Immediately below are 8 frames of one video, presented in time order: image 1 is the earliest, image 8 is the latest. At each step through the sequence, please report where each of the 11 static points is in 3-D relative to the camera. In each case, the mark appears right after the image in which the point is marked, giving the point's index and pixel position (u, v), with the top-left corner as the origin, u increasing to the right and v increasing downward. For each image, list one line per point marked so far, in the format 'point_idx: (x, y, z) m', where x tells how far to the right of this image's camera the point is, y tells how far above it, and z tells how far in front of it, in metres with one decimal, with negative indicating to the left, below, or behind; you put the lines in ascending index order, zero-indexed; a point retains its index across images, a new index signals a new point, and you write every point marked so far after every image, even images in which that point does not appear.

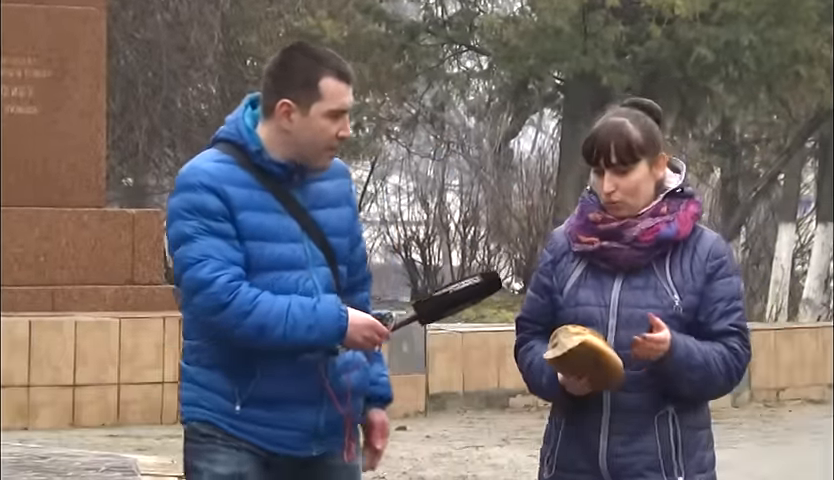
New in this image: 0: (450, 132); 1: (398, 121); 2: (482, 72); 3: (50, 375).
0: (+0.1, +0.2, +5.6) m
1: (0.0, +0.3, +5.8) m
2: (+0.1, +0.4, +5.6) m
3: (-0.8, -0.3, +5.4) m
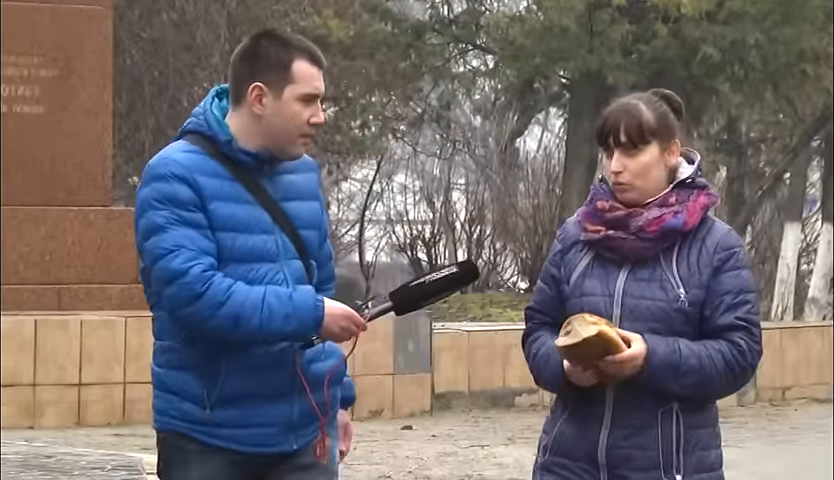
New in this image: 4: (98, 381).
0: (+0.1, +0.2, +5.6) m
1: (0.0, +0.3, +5.8) m
2: (+0.2, +0.4, +5.6) m
3: (-0.7, -0.3, +5.4) m
4: (-0.7, -0.3, +5.5) m
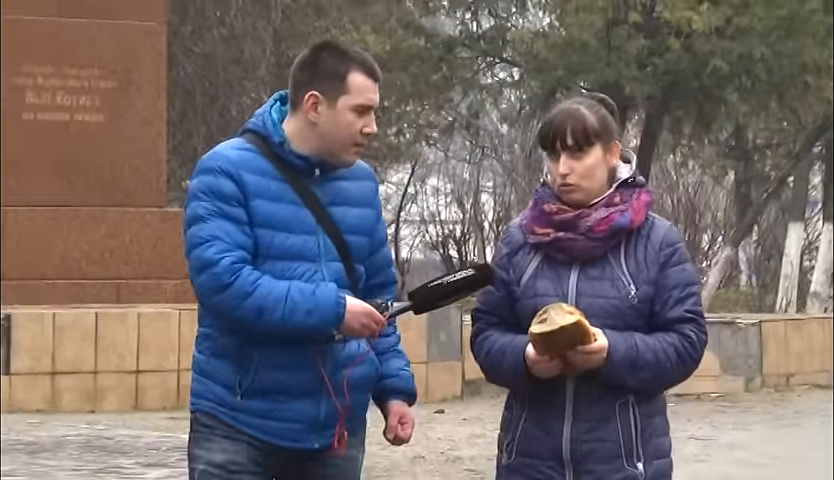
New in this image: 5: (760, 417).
0: (+0.2, +0.2, +6.0) m
1: (0.0, +0.3, +6.2) m
2: (+0.2, +0.4, +6.0) m
3: (-0.7, -0.3, +5.8) m
4: (-0.6, -0.3, +6.0) m
5: (+0.7, -0.4, +5.6) m
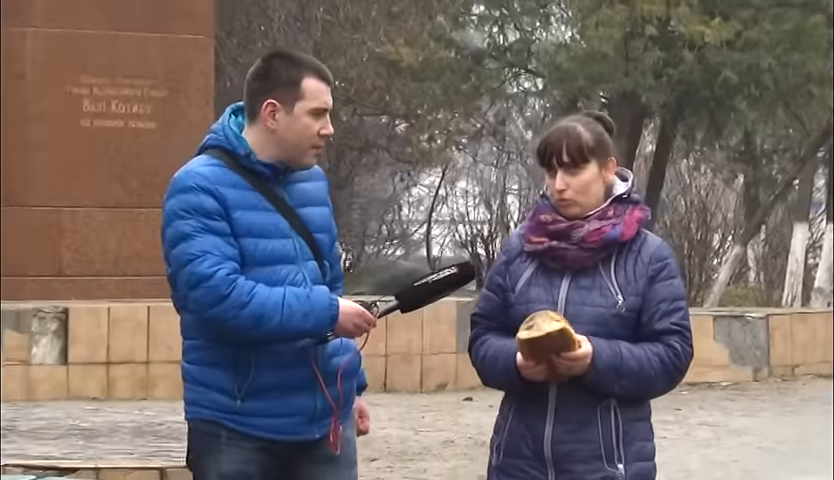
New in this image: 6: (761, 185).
0: (+0.2, +0.2, +6.4) m
1: (+0.1, +0.3, +6.7) m
2: (+0.3, +0.4, +6.5) m
3: (-0.6, -0.3, +6.3) m
4: (-0.5, -0.3, +6.4) m
5: (+0.8, -0.4, +6.0) m
6: (+0.7, +0.1, +5.6) m
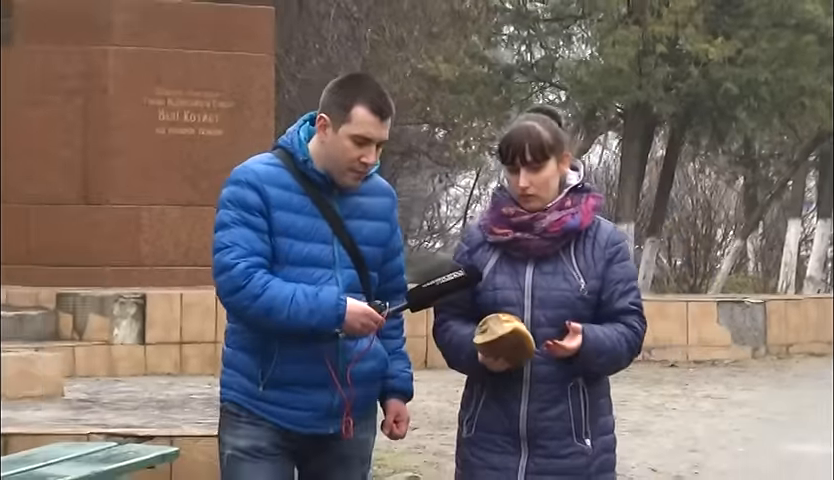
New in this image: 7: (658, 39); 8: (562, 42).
0: (+0.3, +0.2, +7.2) m
1: (+0.2, +0.3, +7.4) m
2: (+0.4, +0.4, +7.3) m
3: (-0.5, -0.3, +7.0) m
4: (-0.4, -0.3, +7.2) m
5: (+0.9, -0.4, +6.8) m
6: (+0.8, +0.1, +6.4) m
7: (+0.6, +0.5, +7.1) m
8: (+0.4, +0.6, +7.3) m
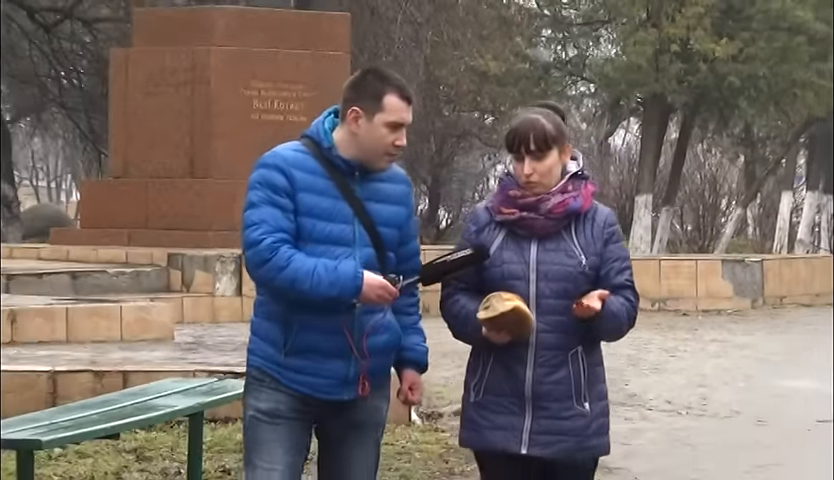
0: (+0.5, +0.3, +8.5) m
1: (+0.4, +0.4, +8.8) m
2: (+0.6, +0.5, +8.6) m
3: (-0.3, -0.2, +8.4) m
4: (-0.3, -0.2, +8.5) m
5: (+1.1, -0.3, +8.1) m
6: (+1.0, +0.2, +7.7) m
7: (+0.8, +0.6, +8.4) m
8: (+0.6, +0.6, +8.7) m
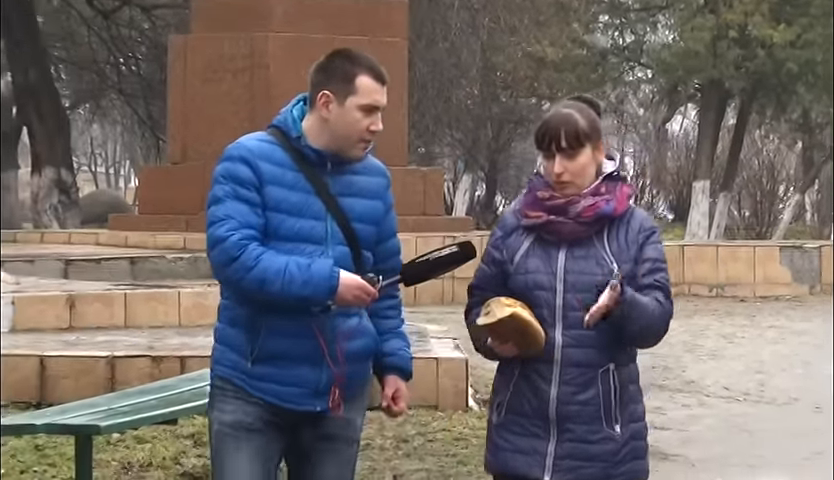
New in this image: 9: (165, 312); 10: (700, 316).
0: (+0.7, +0.4, +8.5) m
1: (+0.6, +0.4, +8.8) m
2: (+0.8, +0.5, +8.6) m
3: (-0.2, -0.1, +8.4) m
4: (-0.1, -0.1, +8.5) m
5: (+1.2, -0.2, +8.1) m
6: (+1.2, +0.3, +7.7) m
7: (+1.0, +0.7, +8.4) m
8: (+0.8, +0.7, +8.7) m
9: (-0.9, -0.3, +9.4) m
10: (+1.0, -0.3, +9.3) m
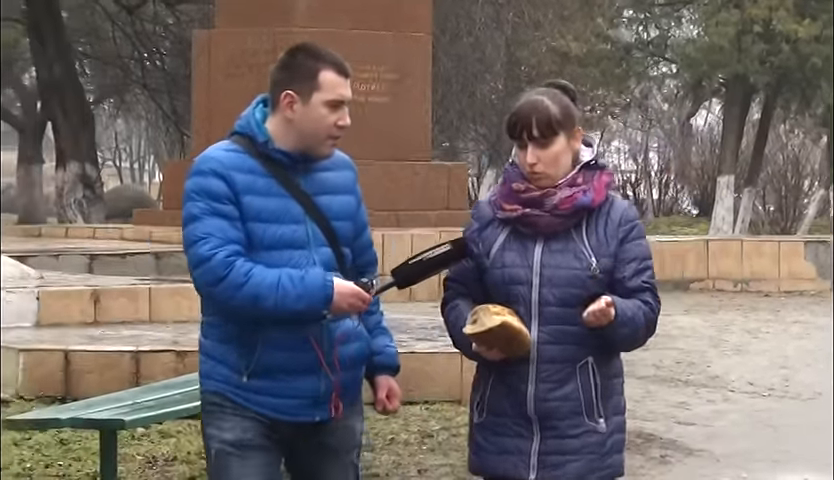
0: (+0.8, +0.4, +8.5) m
1: (+0.7, +0.4, +8.8) m
2: (+0.8, +0.5, +8.6) m
3: (-0.1, -0.1, +8.4) m
4: (0.0, -0.1, +8.5) m
5: (+1.3, -0.2, +8.1) m
6: (+1.2, +0.3, +7.7) m
7: (+1.1, +0.7, +8.4) m
8: (+0.8, +0.7, +8.7) m
9: (-0.8, -0.2, +9.4) m
10: (+1.1, -0.3, +9.3) m
